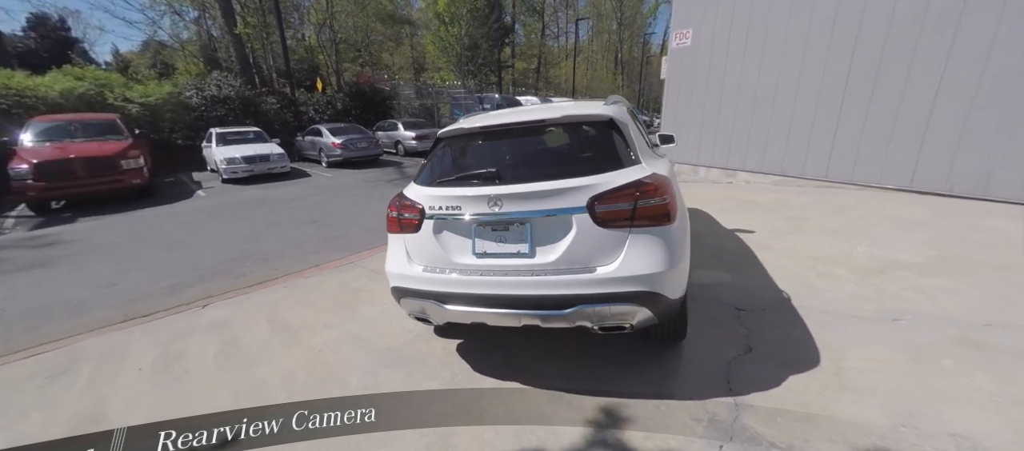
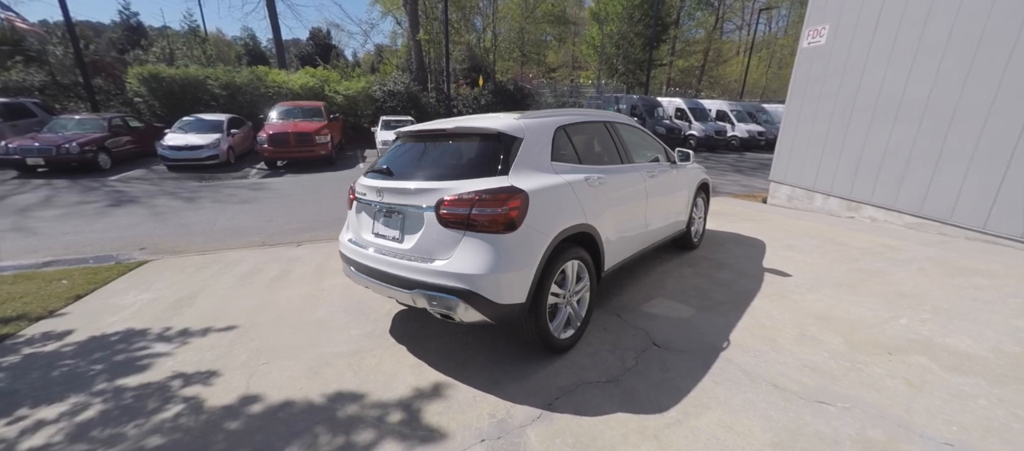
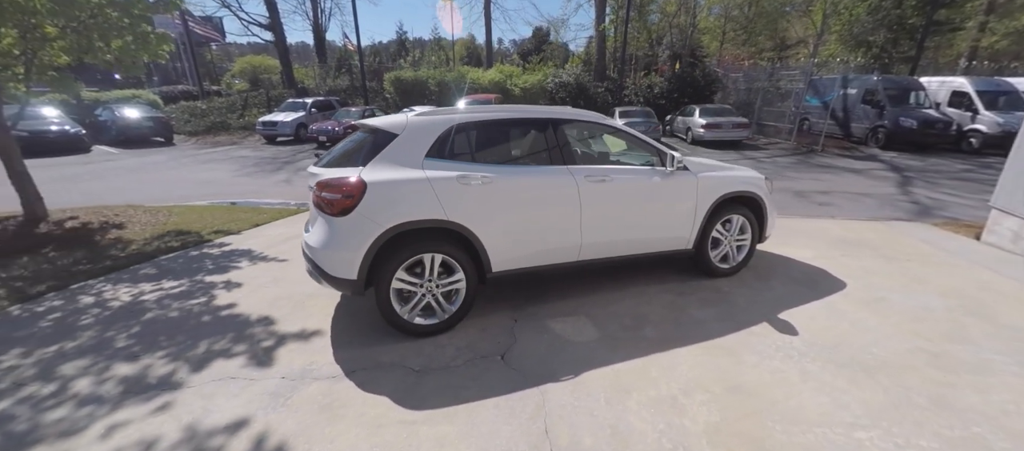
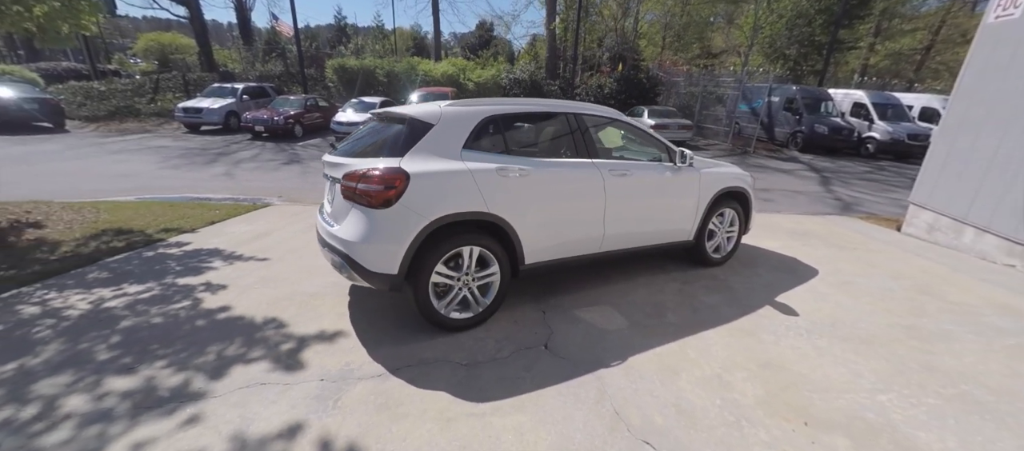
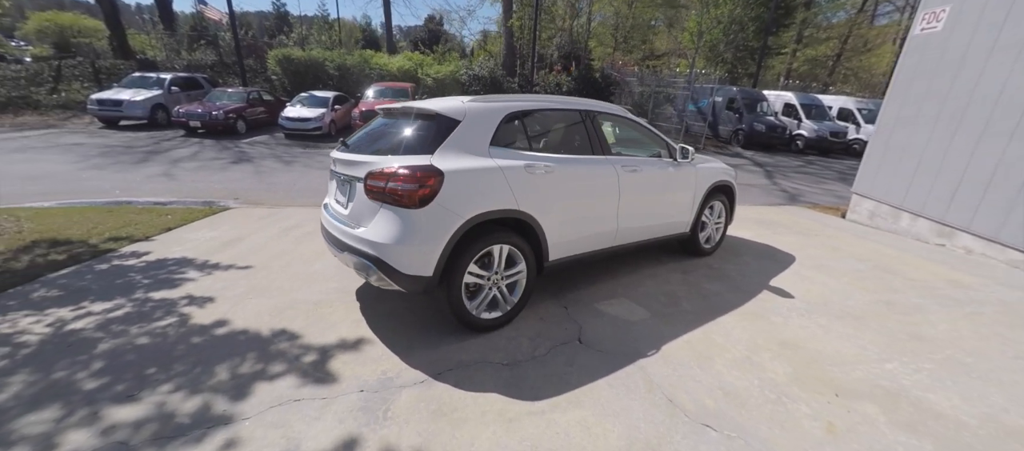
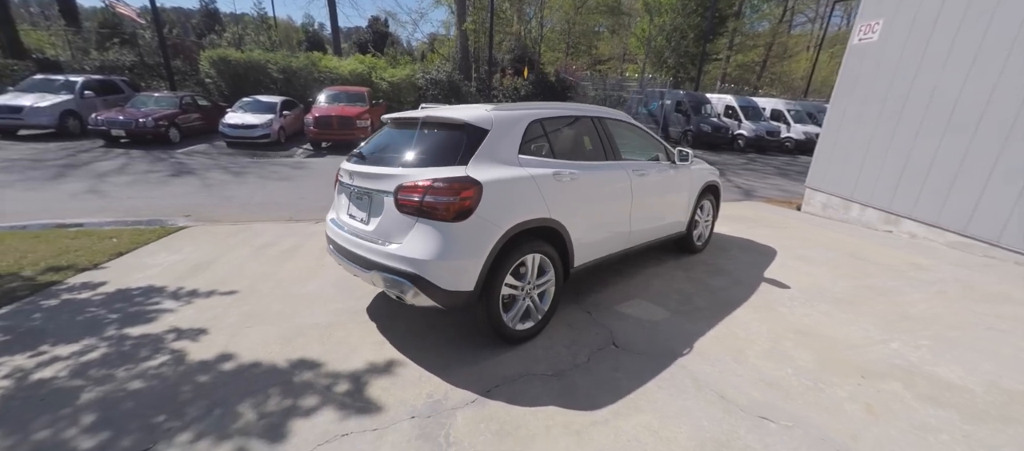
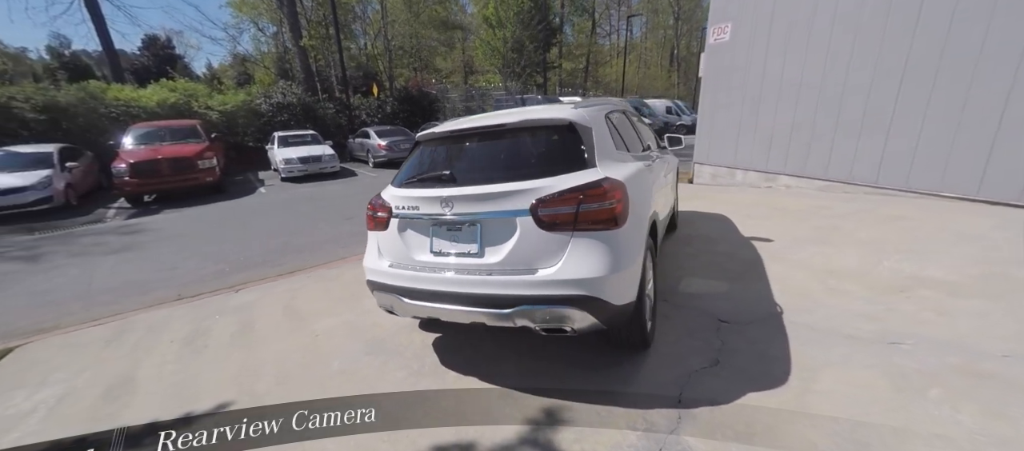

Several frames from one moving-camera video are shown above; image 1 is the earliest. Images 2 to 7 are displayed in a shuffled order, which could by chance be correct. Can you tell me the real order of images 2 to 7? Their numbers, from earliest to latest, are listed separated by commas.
7, 2, 6, 5, 4, 3
